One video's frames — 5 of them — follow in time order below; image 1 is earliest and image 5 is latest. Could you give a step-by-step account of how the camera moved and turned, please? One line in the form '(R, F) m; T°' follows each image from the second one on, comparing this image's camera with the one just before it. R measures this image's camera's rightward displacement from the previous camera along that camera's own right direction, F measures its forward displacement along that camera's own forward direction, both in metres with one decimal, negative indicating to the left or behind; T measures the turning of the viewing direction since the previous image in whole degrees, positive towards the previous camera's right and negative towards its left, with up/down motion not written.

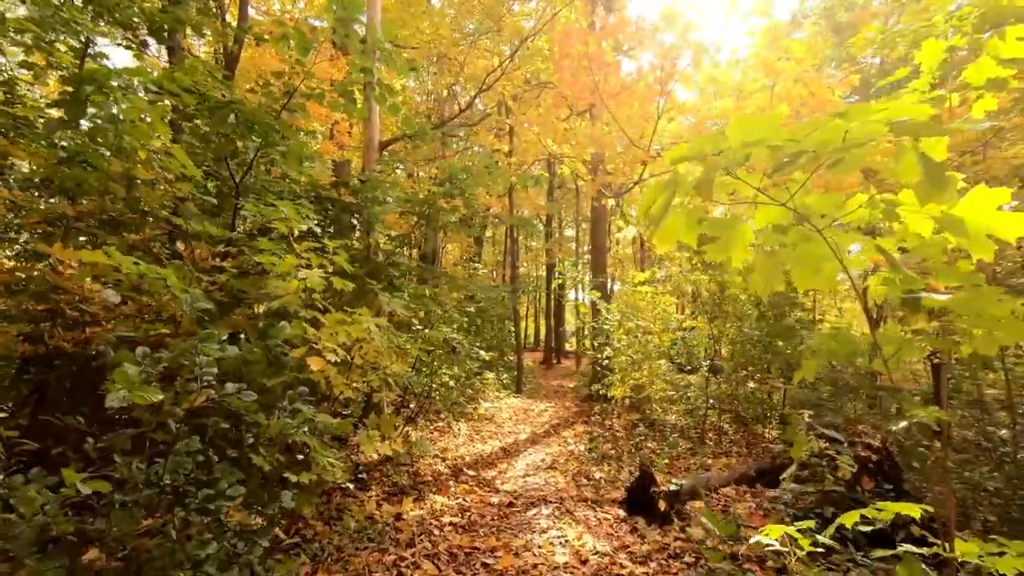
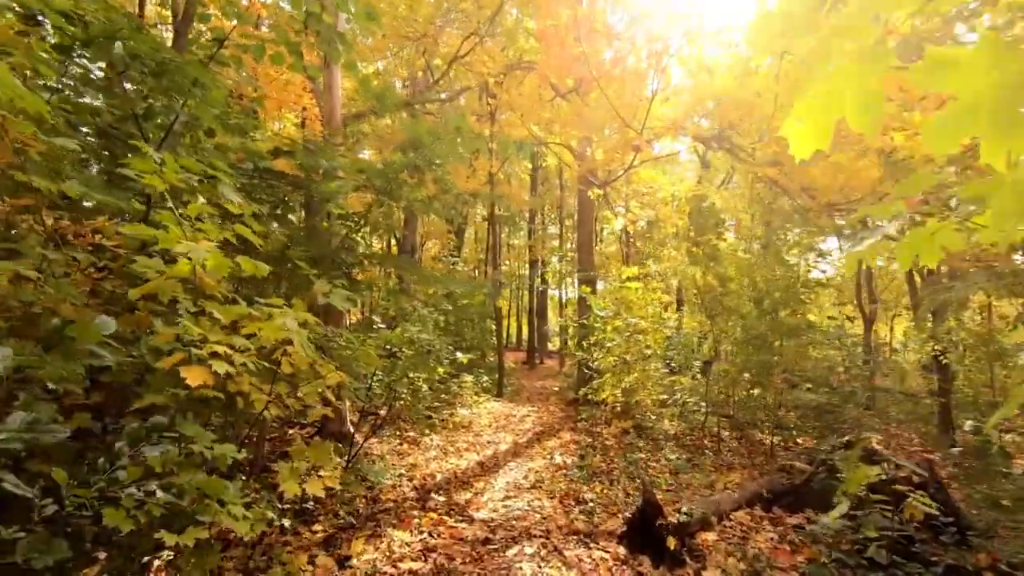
(0.0, +0.7) m; +2°
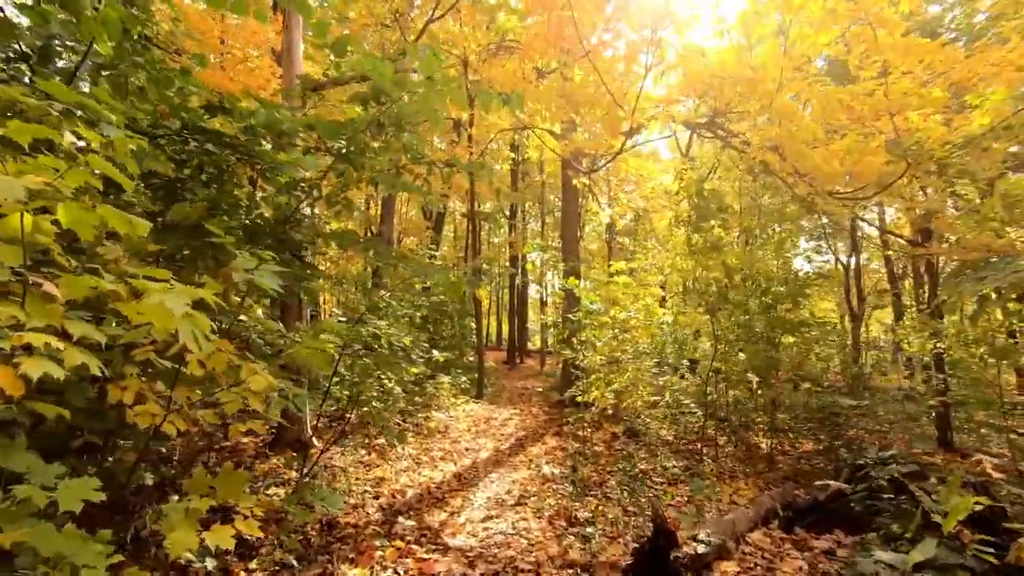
(0.0, +0.6) m; +2°
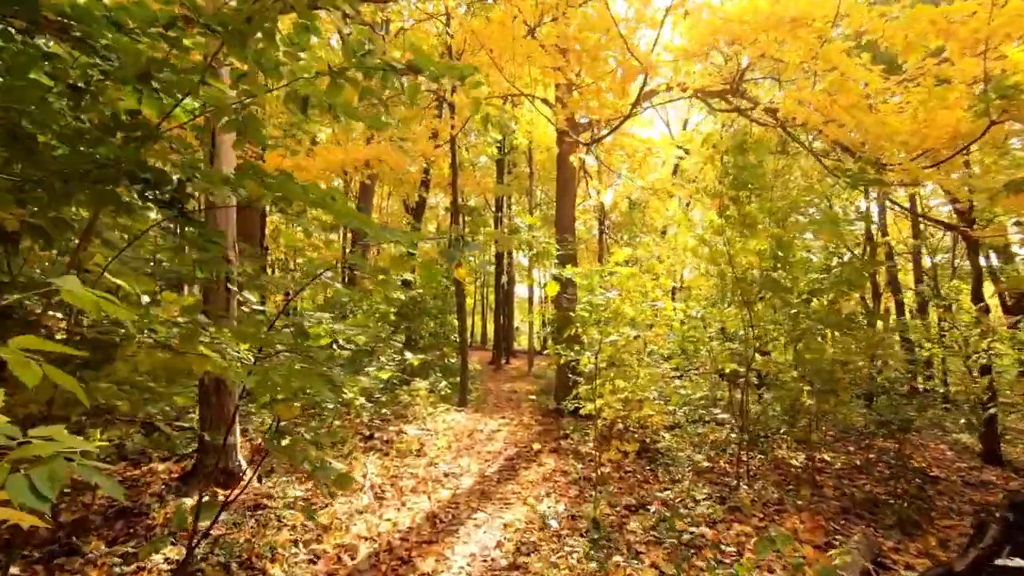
(0.0, +1.1) m; +2°
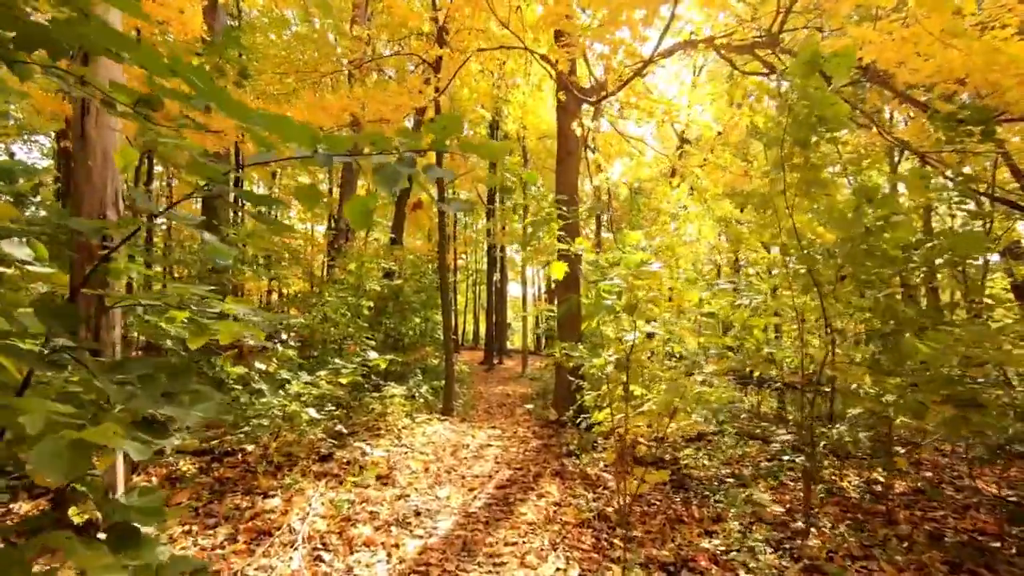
(0.0, +1.1) m; +1°
